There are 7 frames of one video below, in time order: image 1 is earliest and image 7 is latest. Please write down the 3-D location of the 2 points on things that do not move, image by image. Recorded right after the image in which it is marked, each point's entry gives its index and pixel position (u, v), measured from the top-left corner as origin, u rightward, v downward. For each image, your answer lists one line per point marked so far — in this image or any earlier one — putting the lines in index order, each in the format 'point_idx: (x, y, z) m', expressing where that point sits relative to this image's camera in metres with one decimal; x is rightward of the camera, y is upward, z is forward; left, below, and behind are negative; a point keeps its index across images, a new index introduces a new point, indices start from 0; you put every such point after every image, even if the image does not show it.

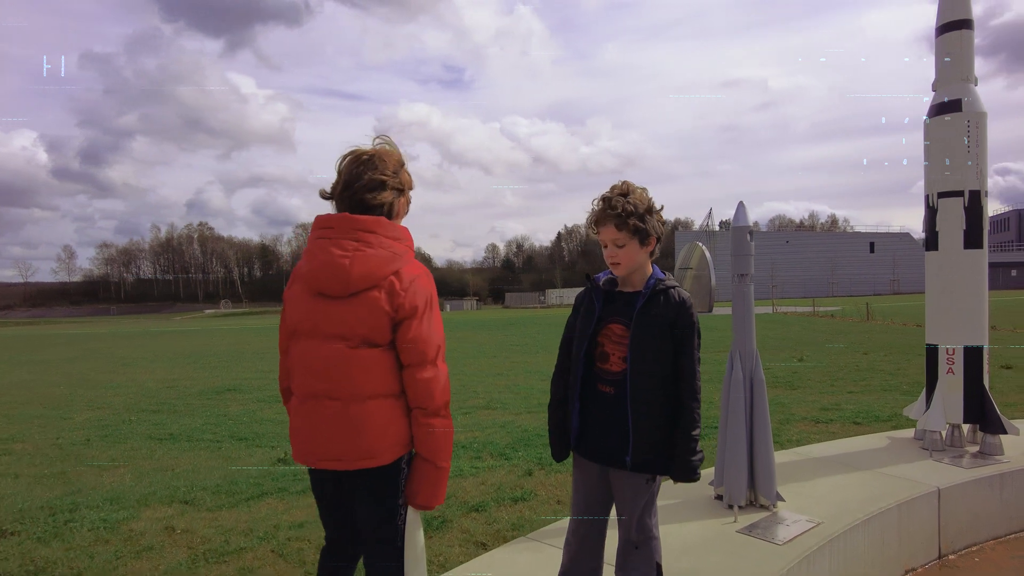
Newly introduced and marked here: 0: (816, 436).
0: (+3.4, -1.7, +6.4) m
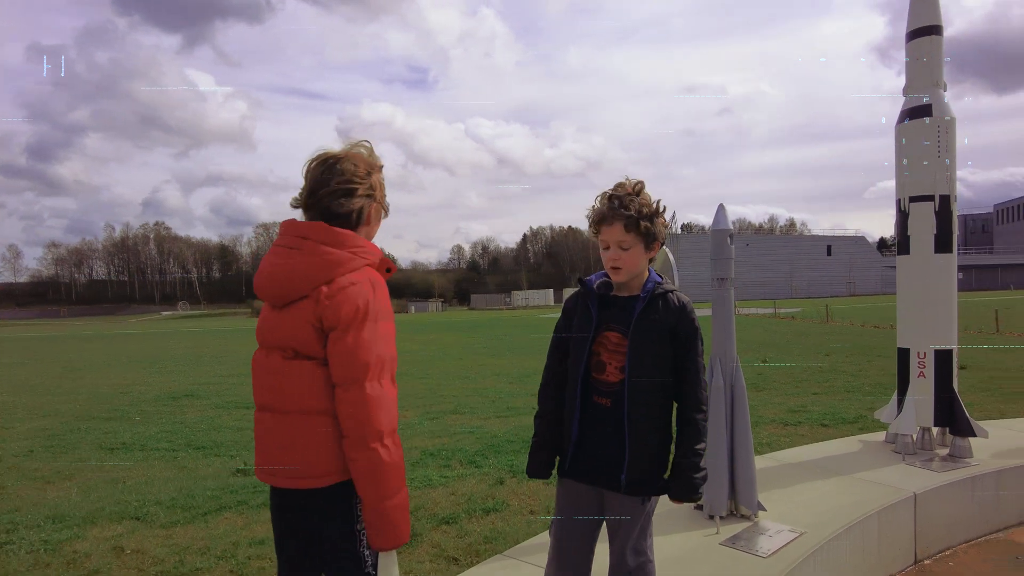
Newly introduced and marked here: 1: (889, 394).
0: (+3.1, -1.7, +6.4) m
1: (+6.3, -1.8, +9.5) m
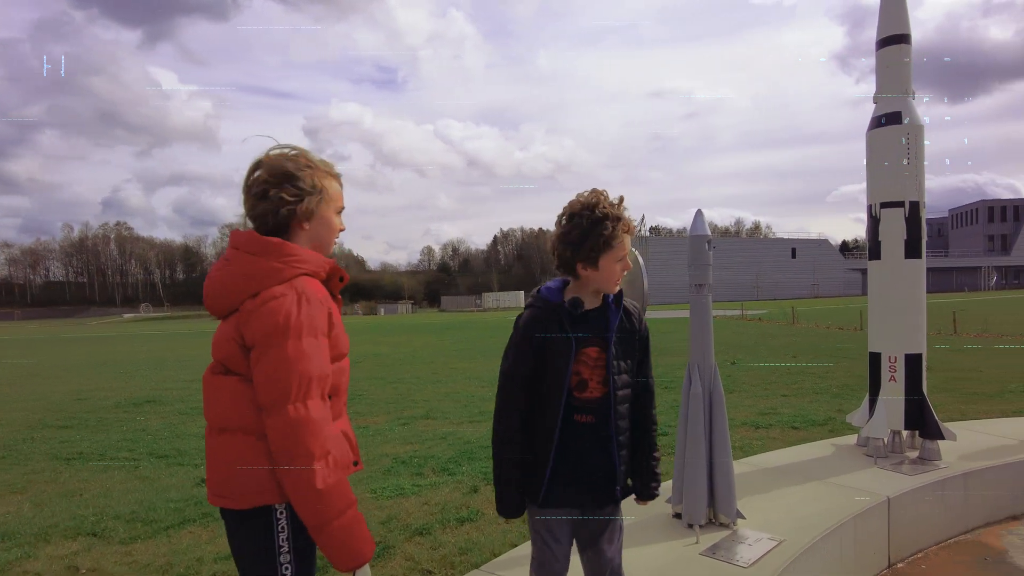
0: (+2.8, -1.7, +6.5) m
1: (+5.8, -1.8, +9.7) m
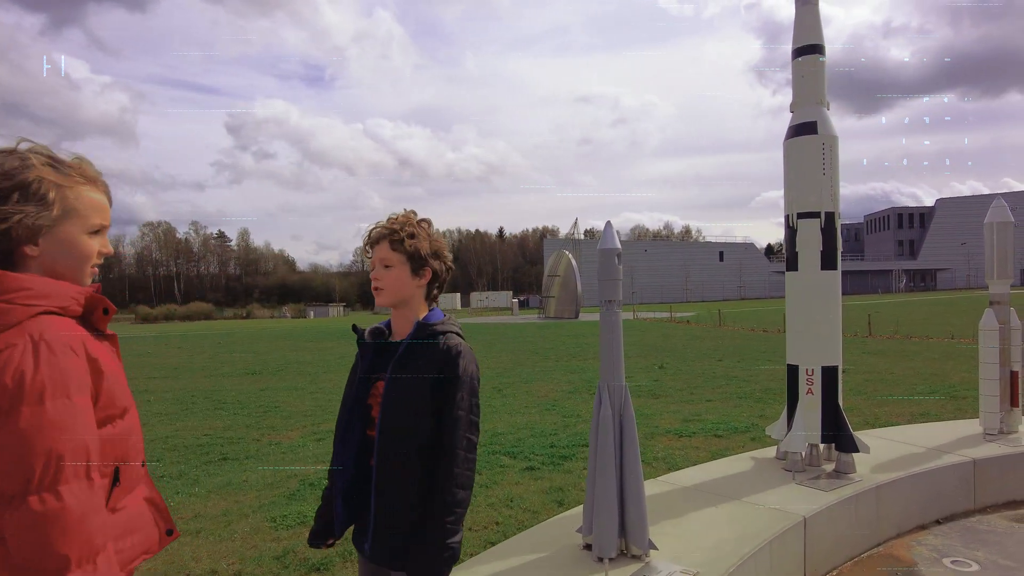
0: (+1.9, -1.8, +6.4) m
1: (+4.6, -1.9, +10.0) m
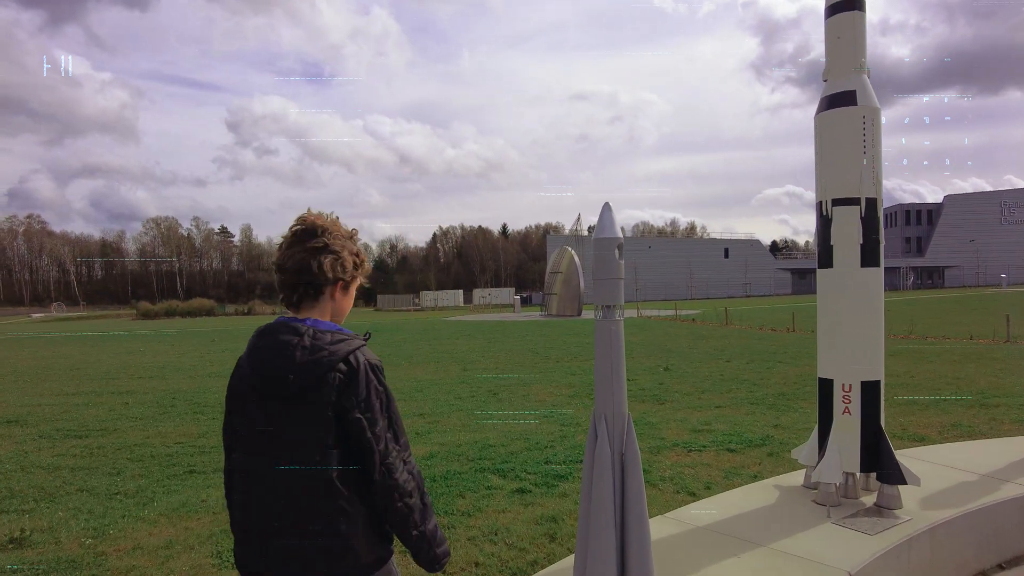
0: (+1.8, -1.8, +5.8) m
1: (+4.5, -1.9, +9.3) m
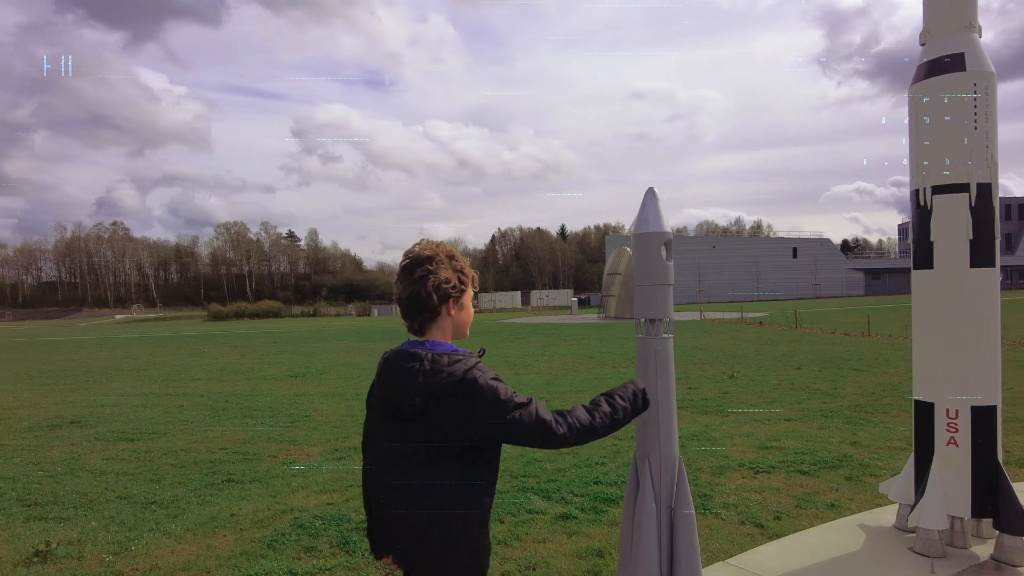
0: (+2.2, -1.9, +5.1) m
1: (+5.3, -1.9, +8.4) m
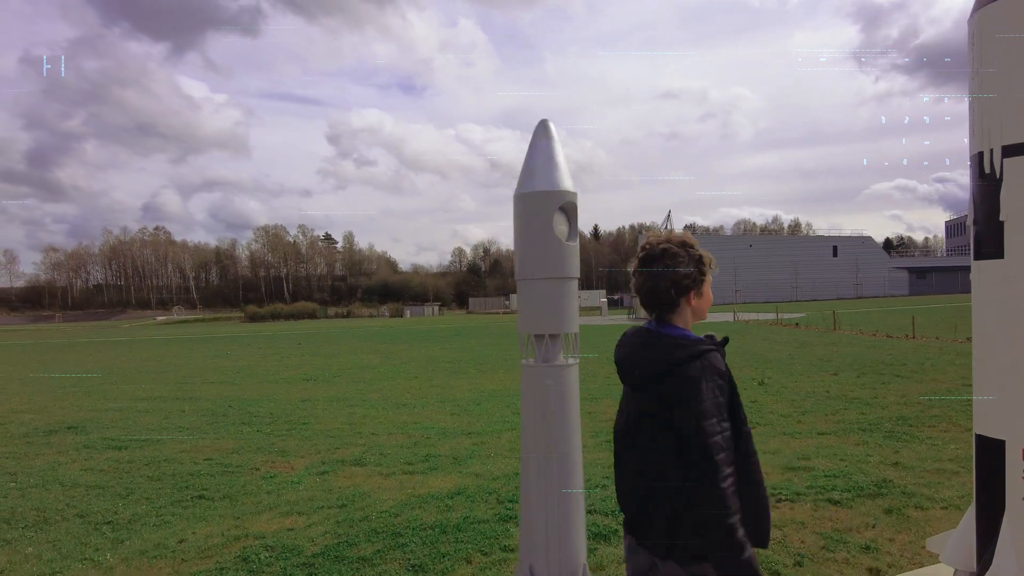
0: (+2.0, -1.8, +4.3) m
1: (+5.3, -1.9, +7.4) m
